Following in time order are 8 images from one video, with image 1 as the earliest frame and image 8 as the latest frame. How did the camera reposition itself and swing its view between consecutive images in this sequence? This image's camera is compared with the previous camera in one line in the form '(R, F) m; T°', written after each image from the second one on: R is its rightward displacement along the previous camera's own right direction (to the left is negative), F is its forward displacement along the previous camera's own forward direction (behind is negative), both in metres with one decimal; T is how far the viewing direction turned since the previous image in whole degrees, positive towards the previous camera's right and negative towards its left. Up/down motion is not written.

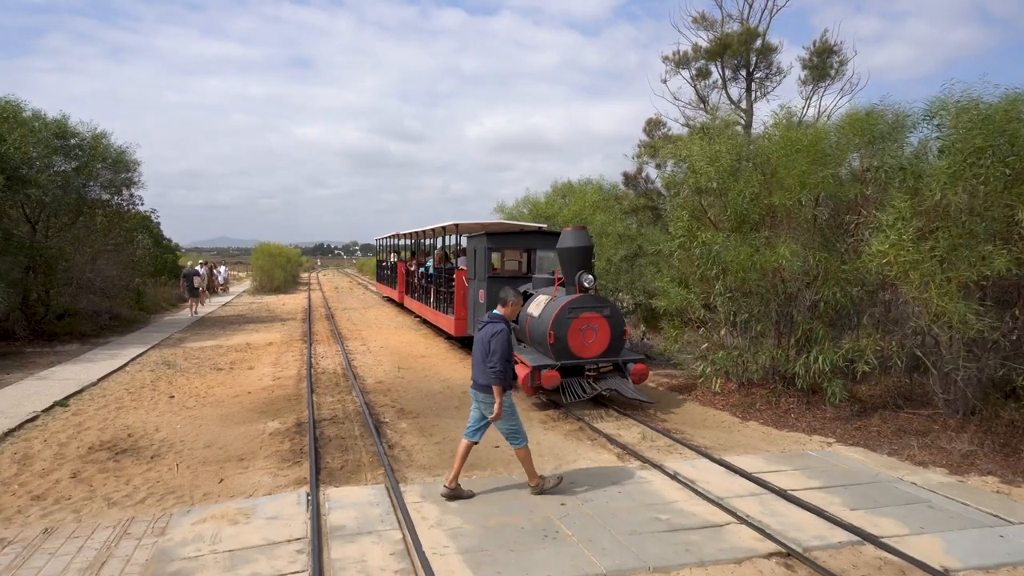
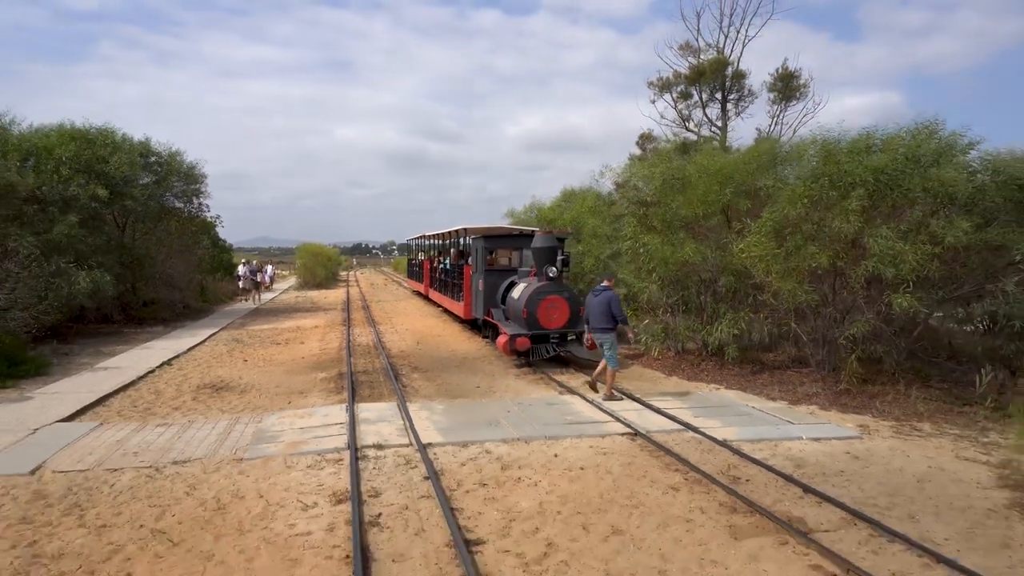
(+1.0, -3.3) m; -3°
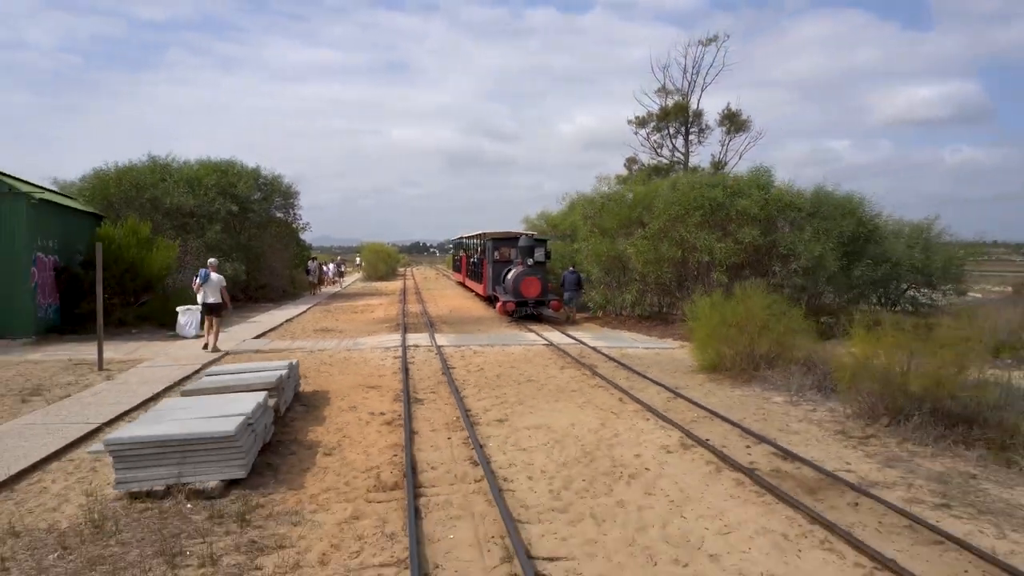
(+1.8, -7.5) m; -5°
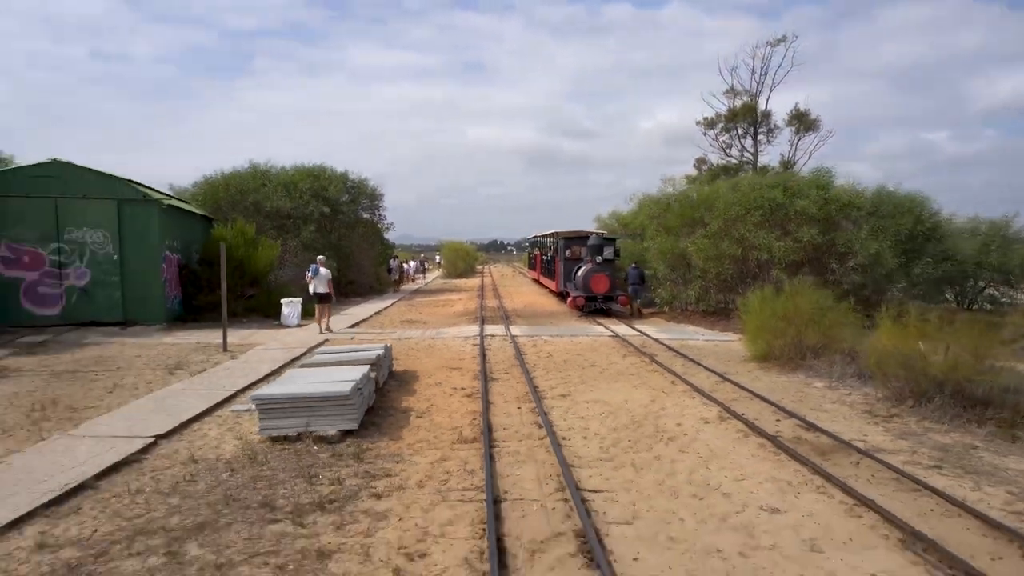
(+0.2, -1.4) m; -6°
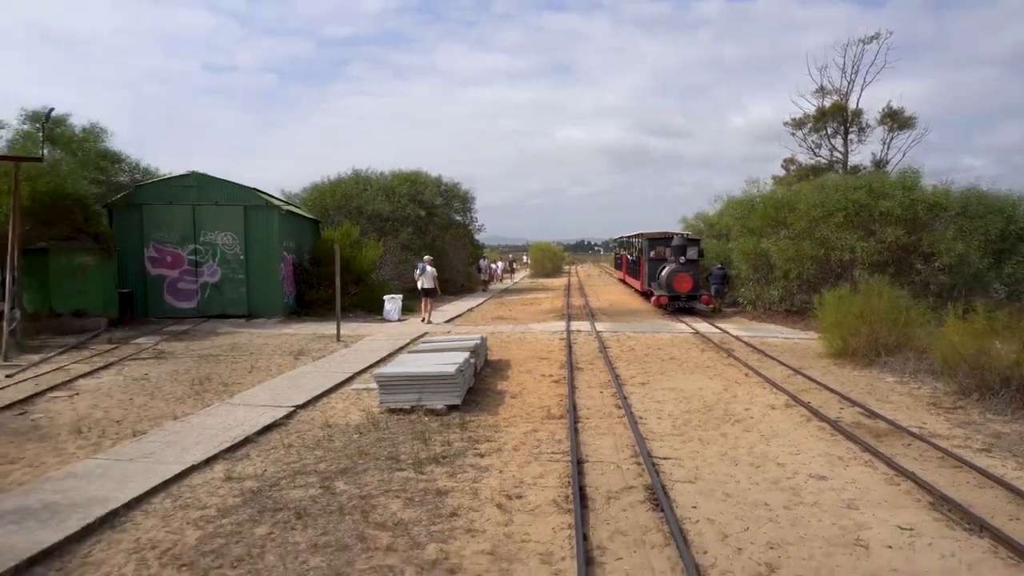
(+0.1, -1.2) m; -7°
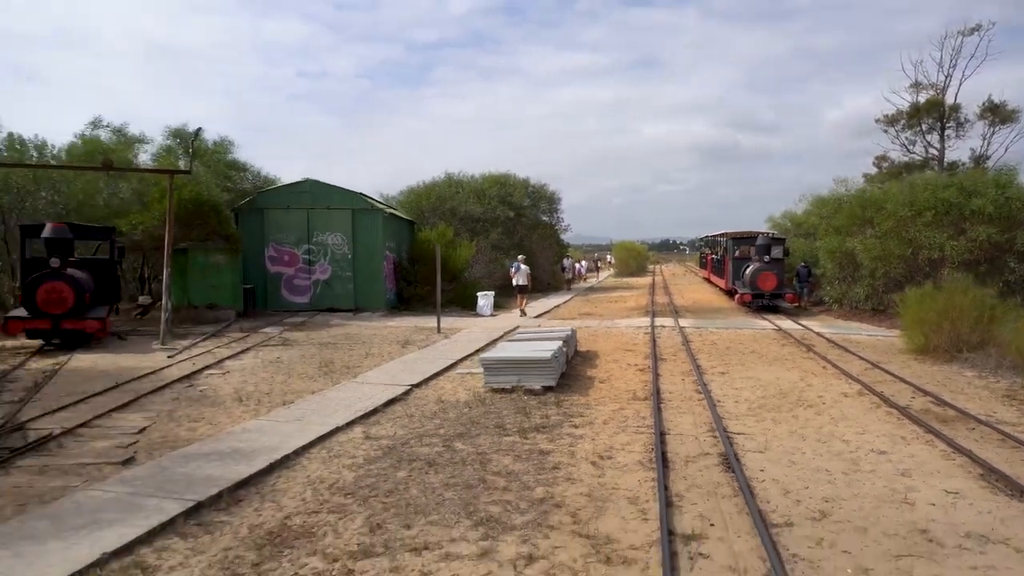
(-0.1, -1.2) m; -7°
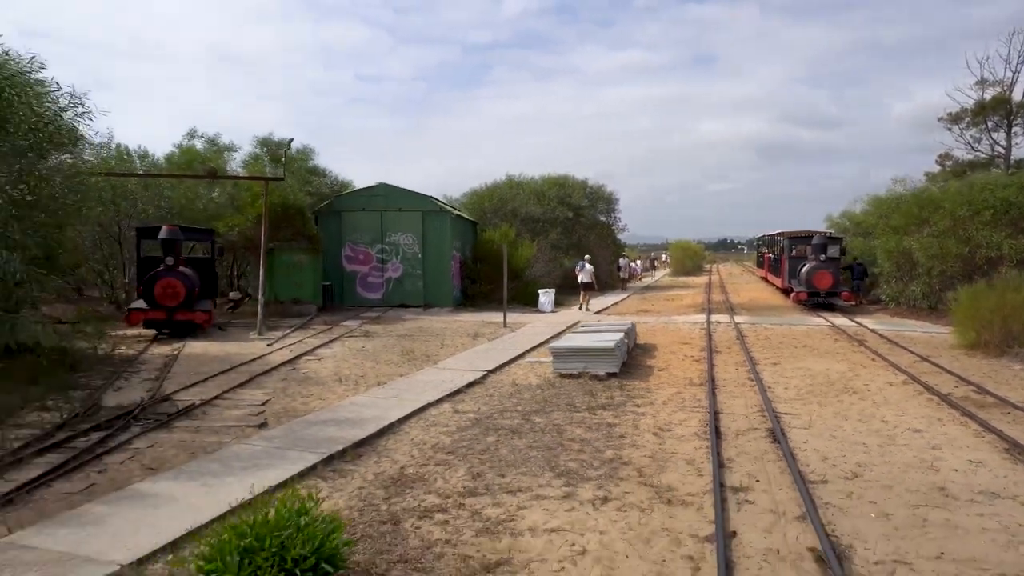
(-0.2, -1.2) m; -4°
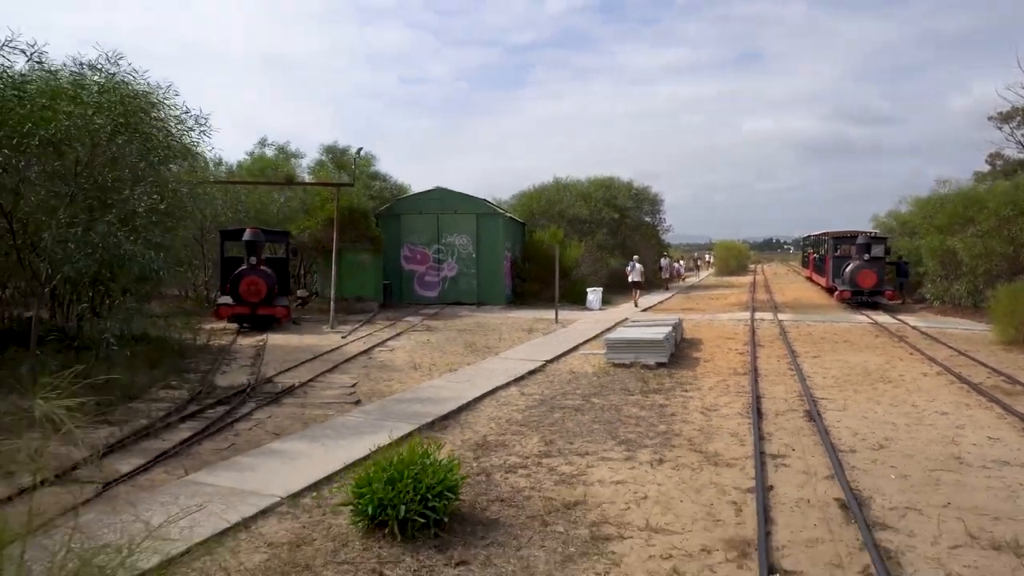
(-0.3, -1.1) m; -3°
